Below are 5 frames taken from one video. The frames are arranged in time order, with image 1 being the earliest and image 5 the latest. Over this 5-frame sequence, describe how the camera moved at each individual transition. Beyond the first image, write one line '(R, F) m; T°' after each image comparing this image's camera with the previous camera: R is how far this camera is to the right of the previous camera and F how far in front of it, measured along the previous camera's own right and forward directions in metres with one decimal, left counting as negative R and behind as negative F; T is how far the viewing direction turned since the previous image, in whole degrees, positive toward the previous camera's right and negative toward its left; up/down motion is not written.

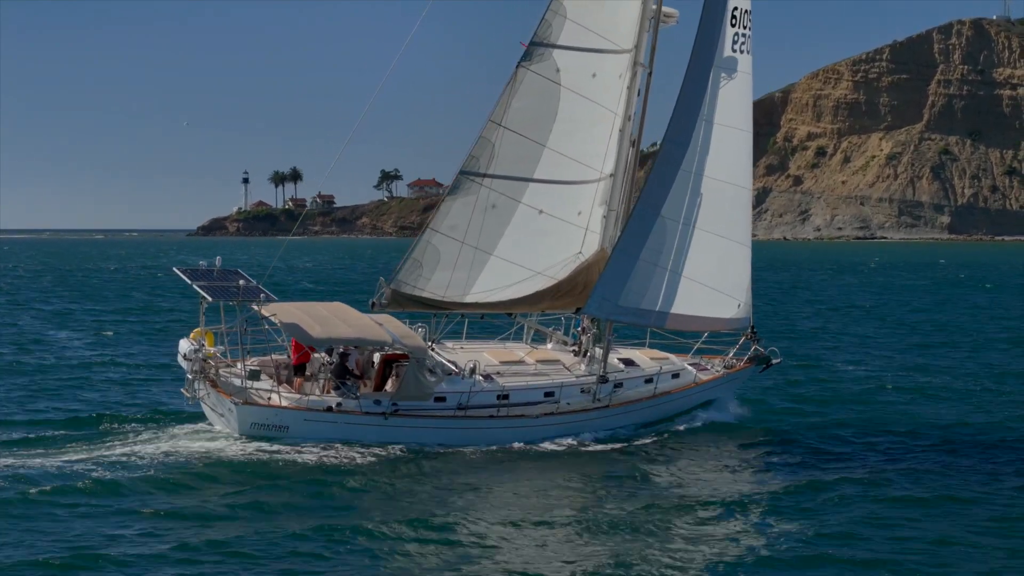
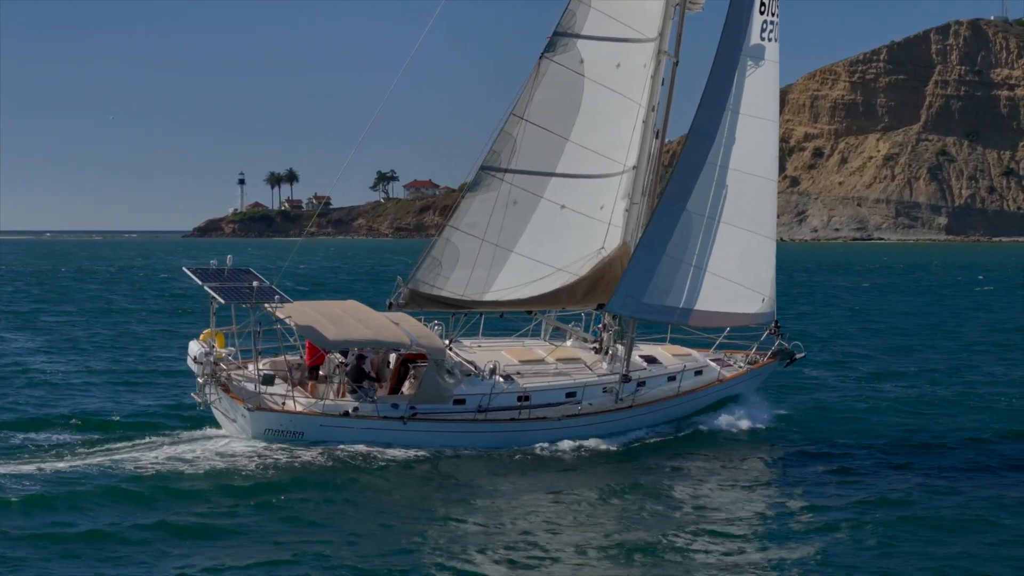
(-0.4, +0.5) m; 0°
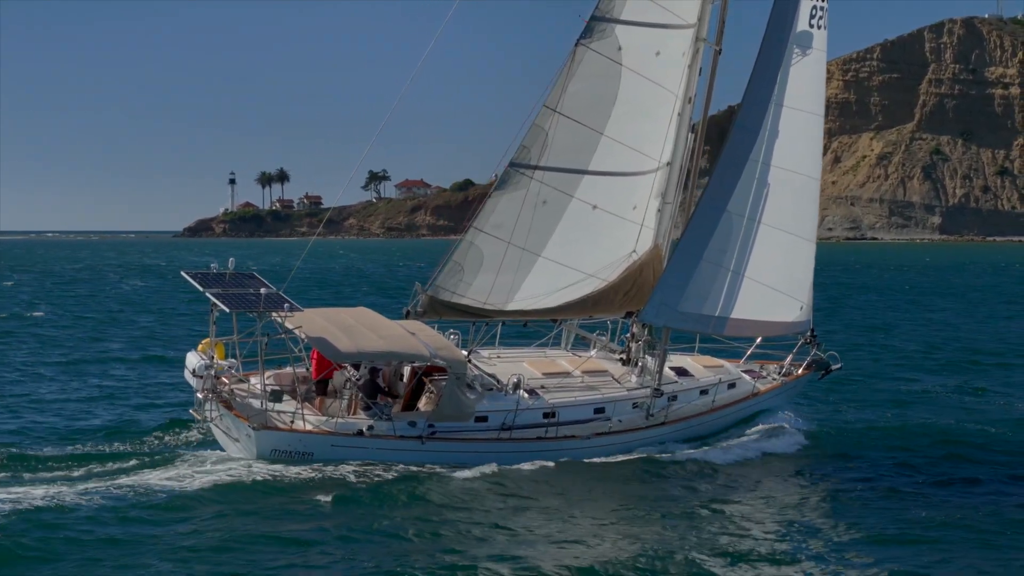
(-0.5, +1.3) m; +1°
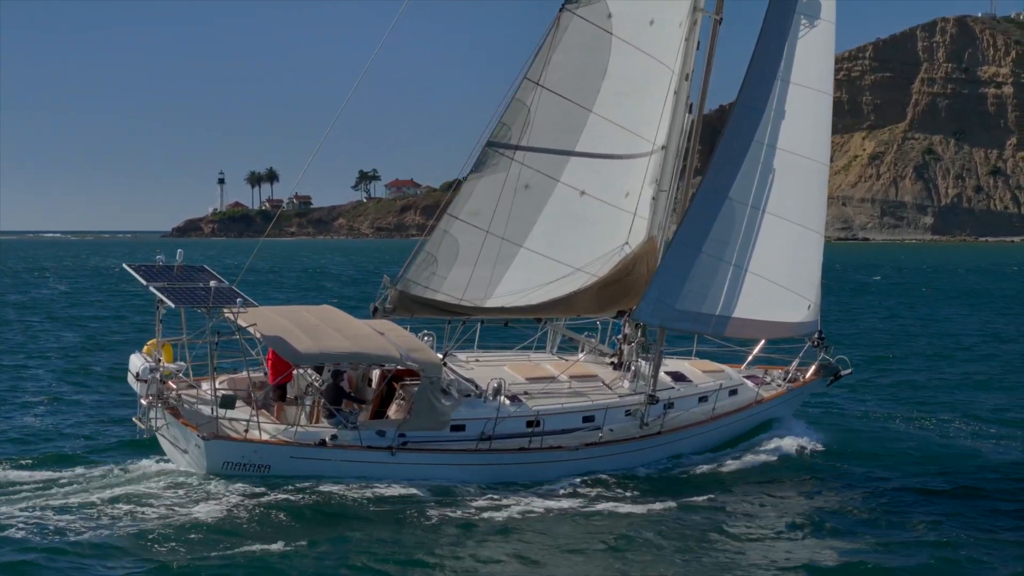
(+0.2, +1.4) m; 0°
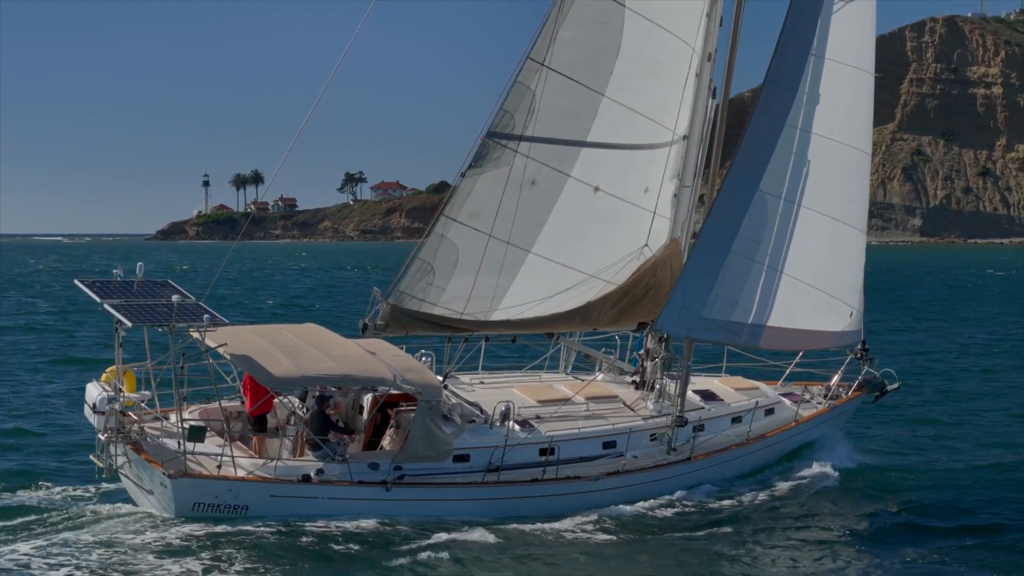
(-0.3, +1.6) m; +1°
